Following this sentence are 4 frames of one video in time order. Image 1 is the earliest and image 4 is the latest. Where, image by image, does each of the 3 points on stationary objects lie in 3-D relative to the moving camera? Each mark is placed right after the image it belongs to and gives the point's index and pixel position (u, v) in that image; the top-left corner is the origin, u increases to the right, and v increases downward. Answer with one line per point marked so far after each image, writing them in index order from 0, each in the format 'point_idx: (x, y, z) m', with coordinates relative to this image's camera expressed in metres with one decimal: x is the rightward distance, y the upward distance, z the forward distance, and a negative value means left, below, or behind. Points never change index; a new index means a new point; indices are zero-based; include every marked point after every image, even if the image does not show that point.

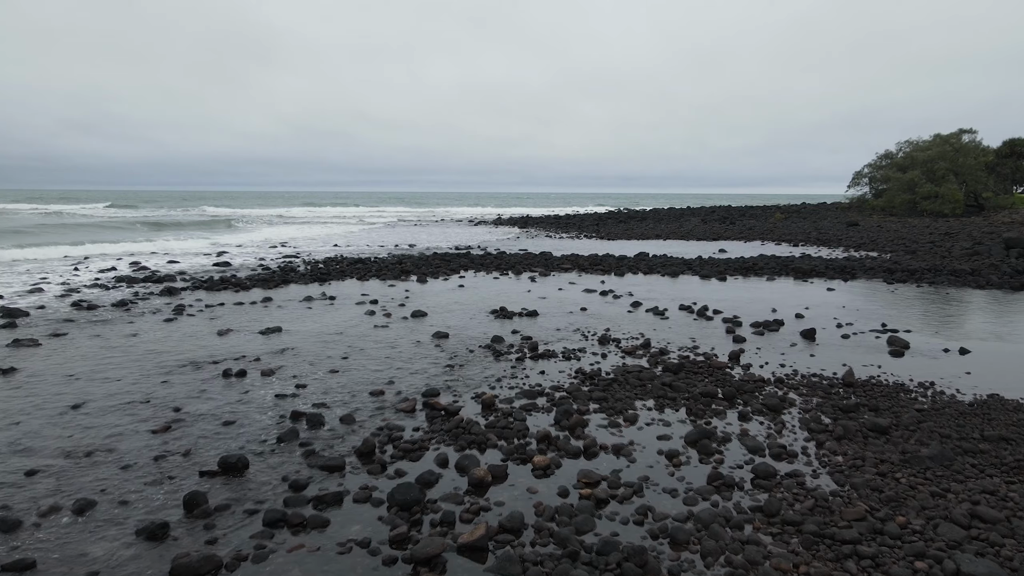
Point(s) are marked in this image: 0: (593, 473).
0: (+1.4, -3.2, +7.0) m
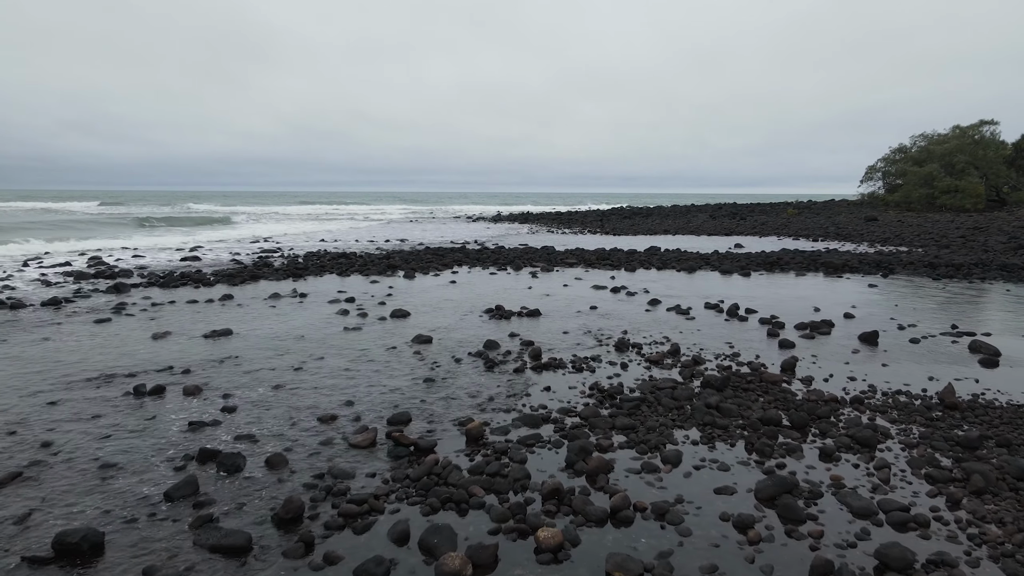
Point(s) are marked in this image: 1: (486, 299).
0: (+1.3, -3.1, +4.5) m
1: (-1.1, -0.5, +16.7) m
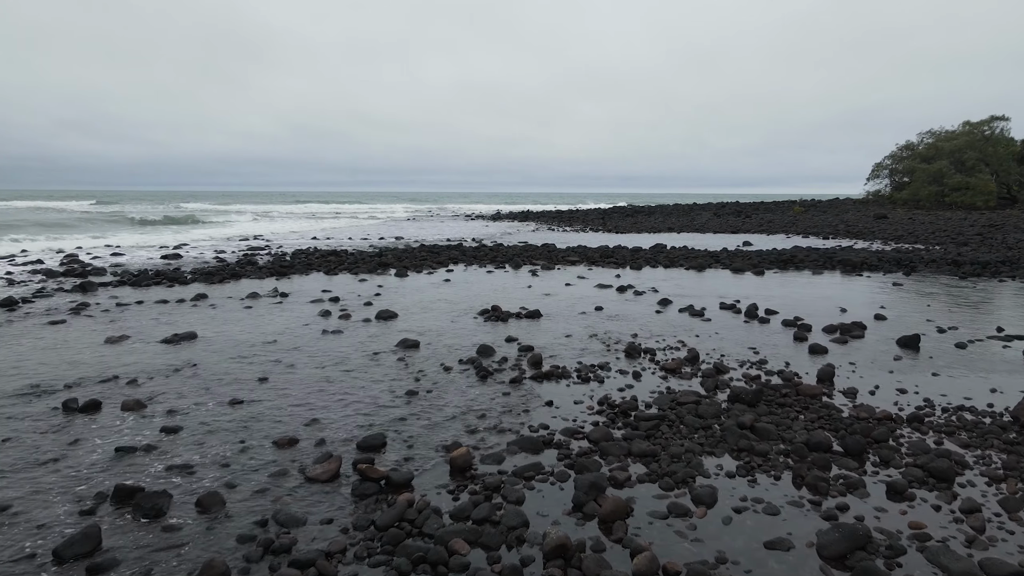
0: (+1.3, -3.0, +3.2) m
1: (-1.2, -0.4, +15.4) m
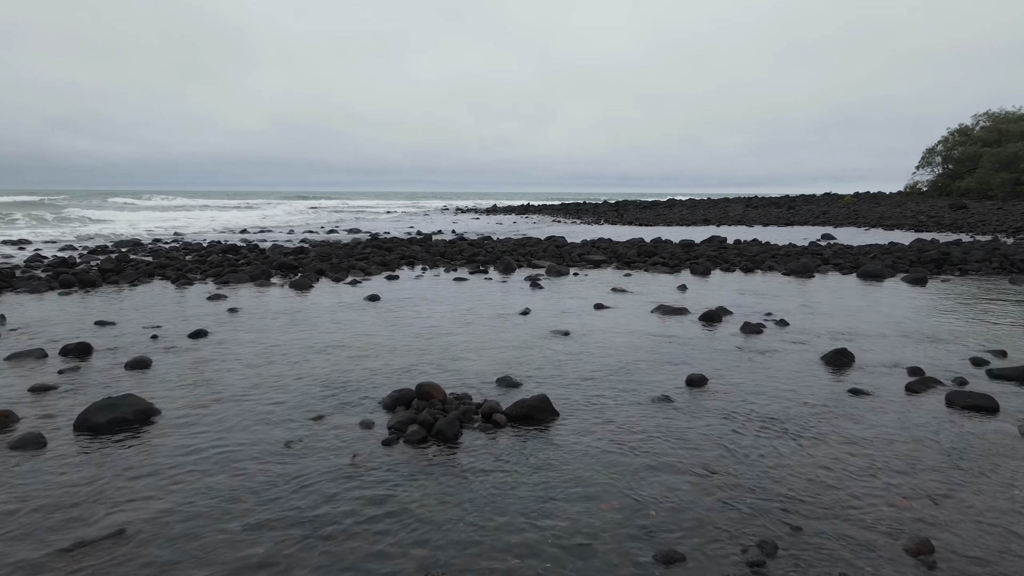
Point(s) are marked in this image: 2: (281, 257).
0: (+0.8, -3.6, -5.1) m
1: (-1.6, -1.0, +7.1) m
2: (-8.5, +1.1, +14.7) m
